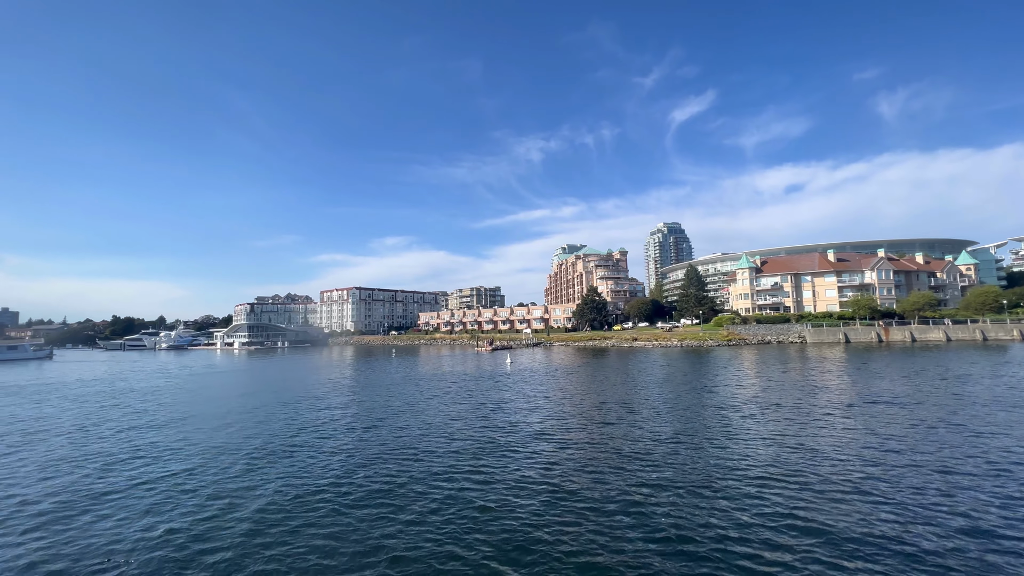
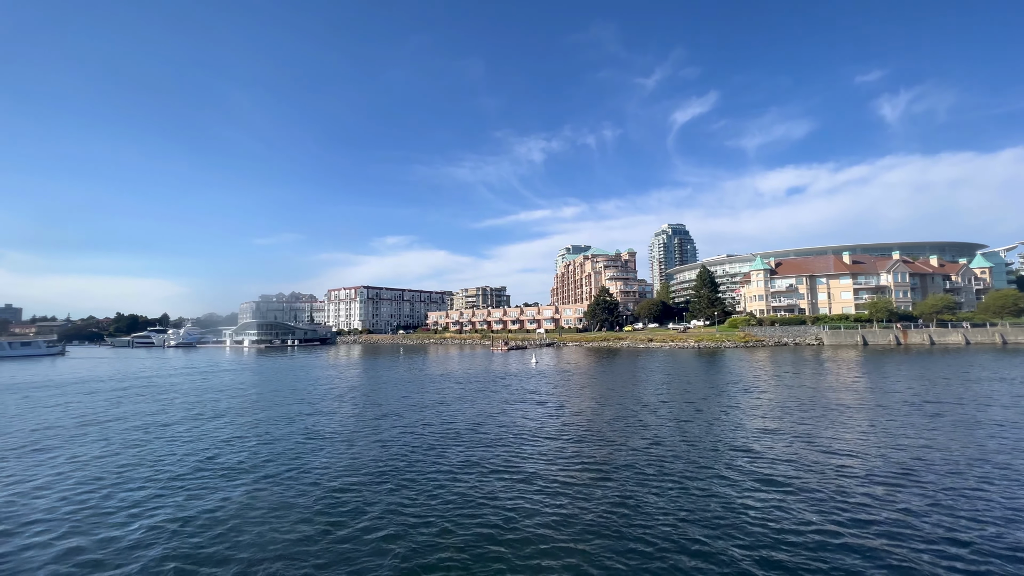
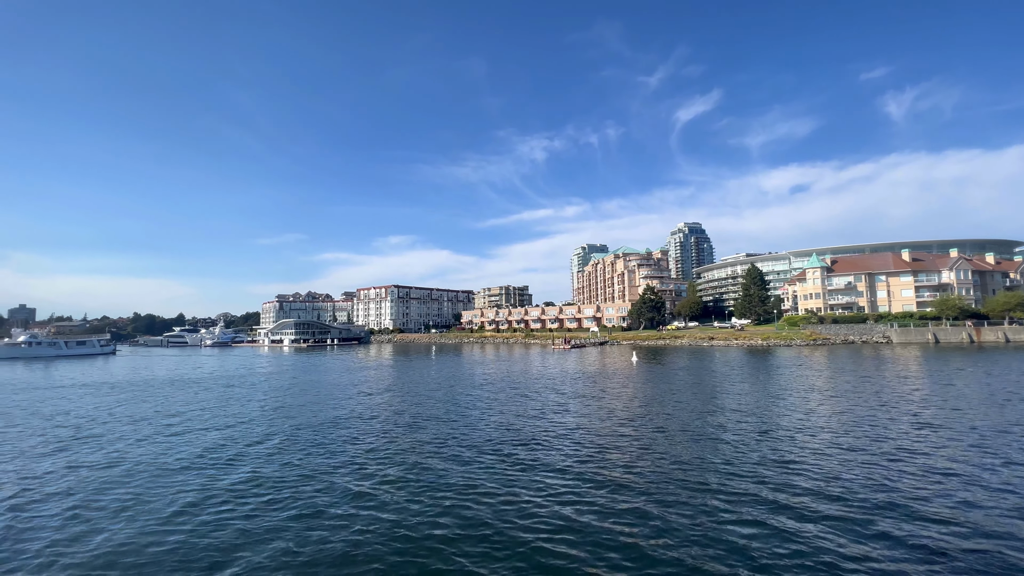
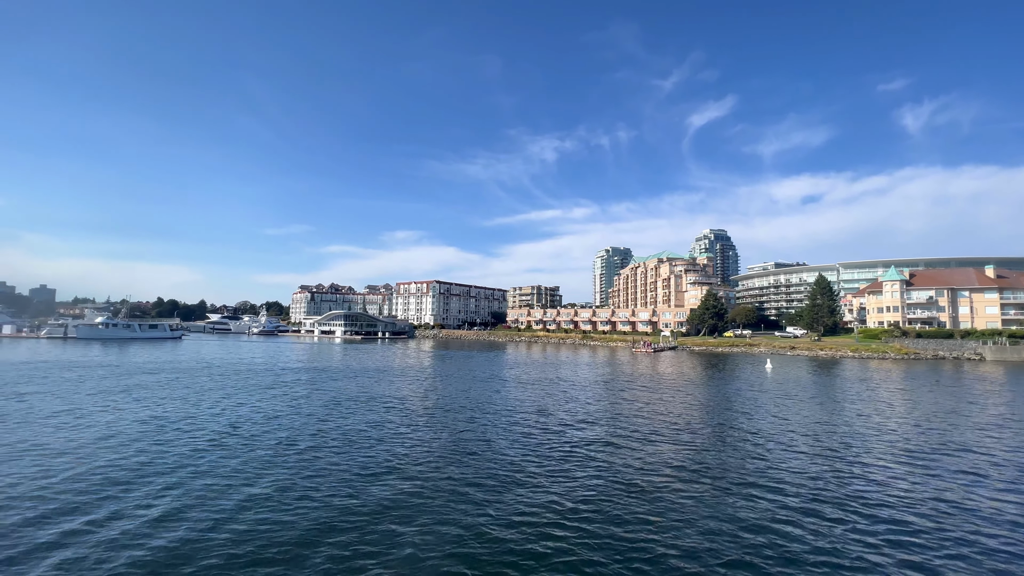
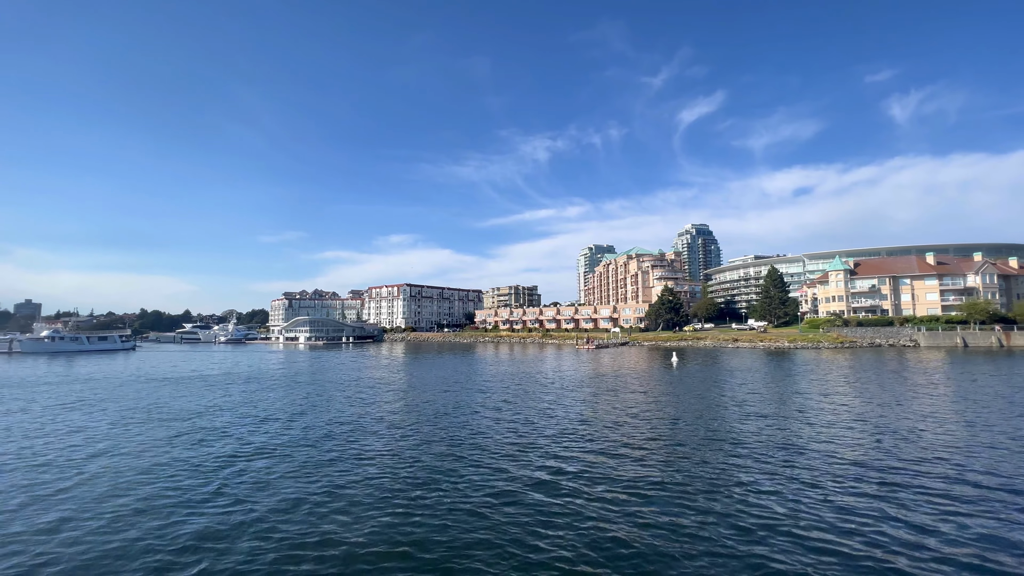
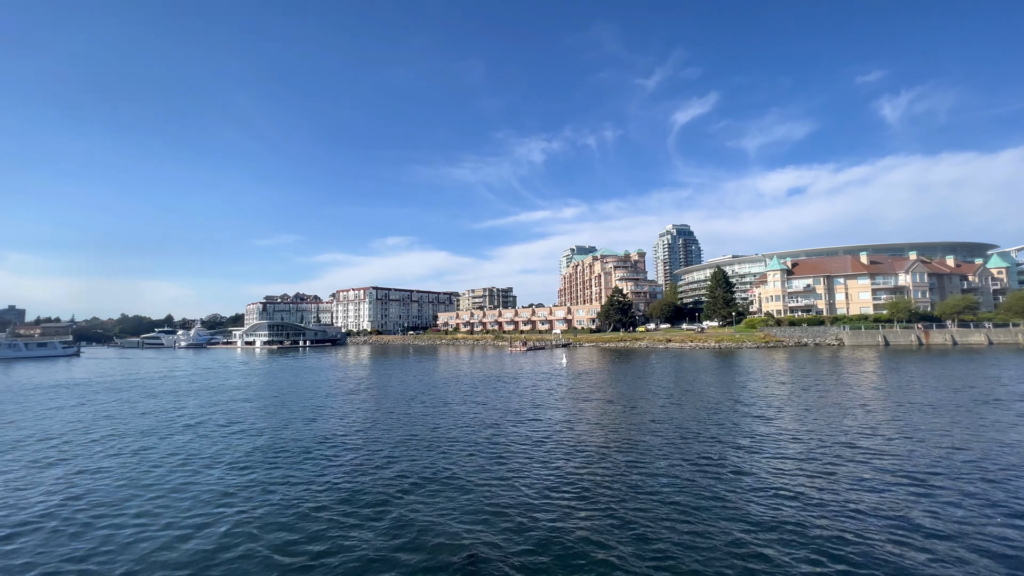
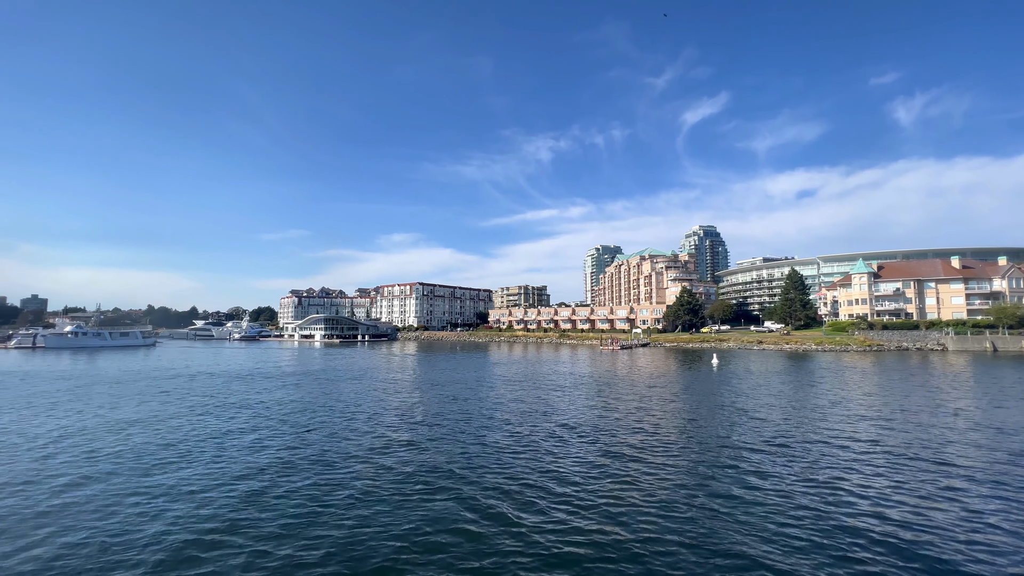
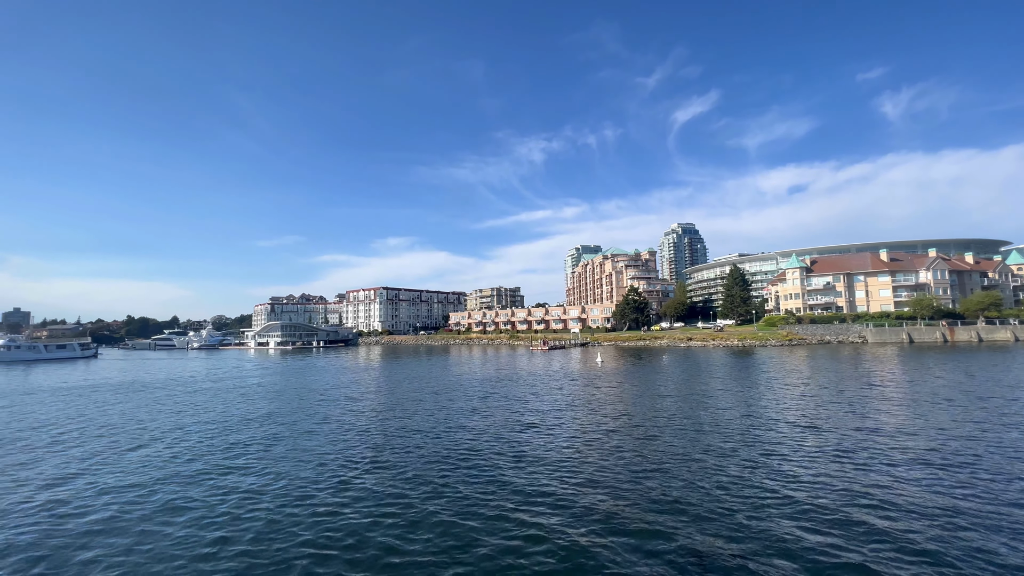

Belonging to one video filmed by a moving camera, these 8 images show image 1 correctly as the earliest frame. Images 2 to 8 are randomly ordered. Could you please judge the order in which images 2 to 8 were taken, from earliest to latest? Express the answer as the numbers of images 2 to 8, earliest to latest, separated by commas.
2, 6, 8, 3, 5, 7, 4
